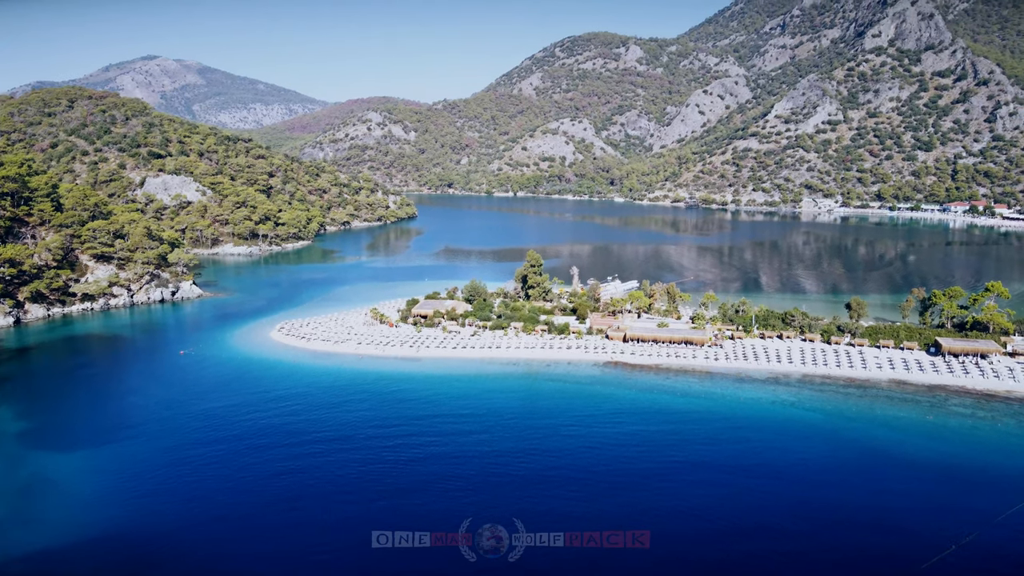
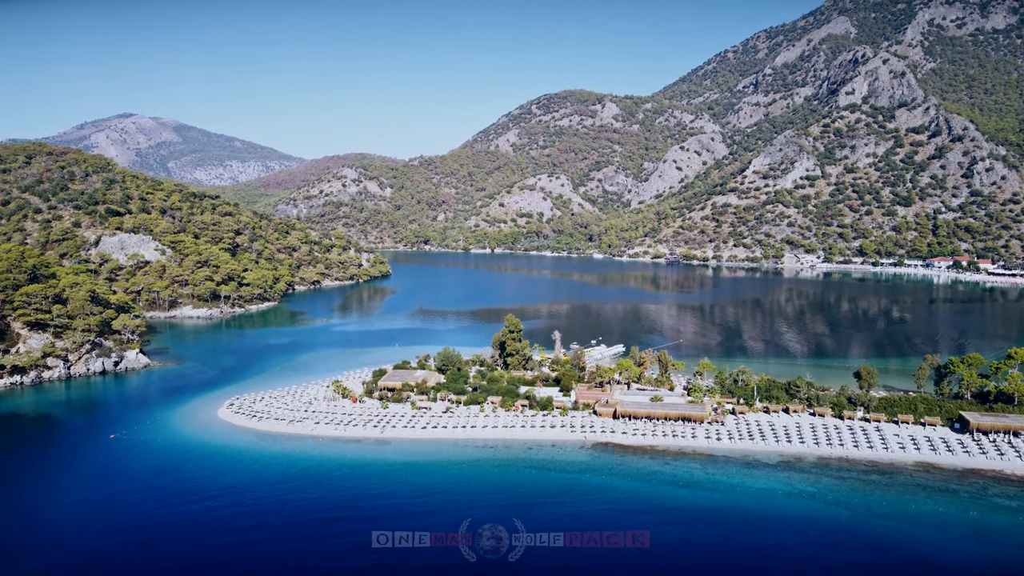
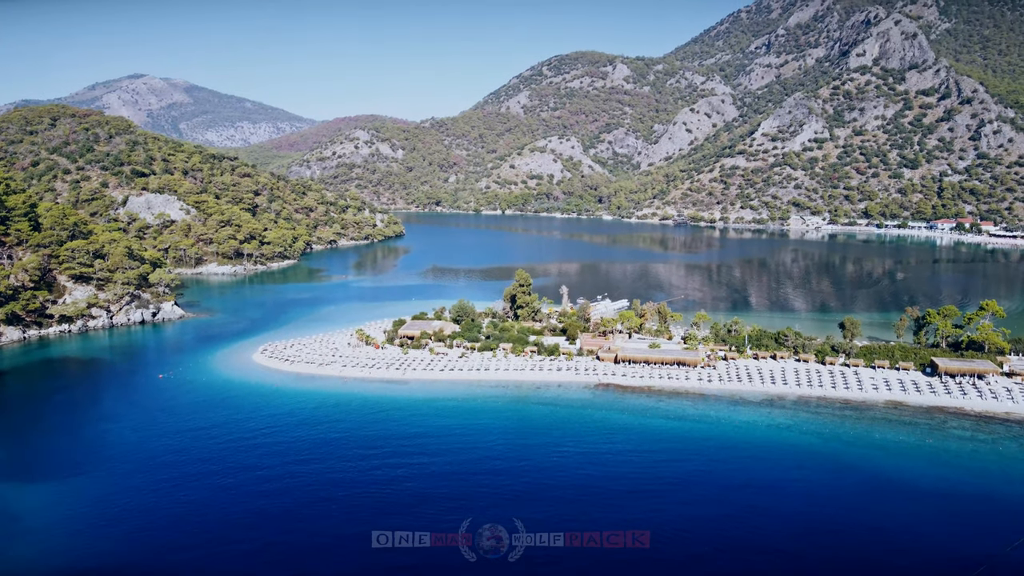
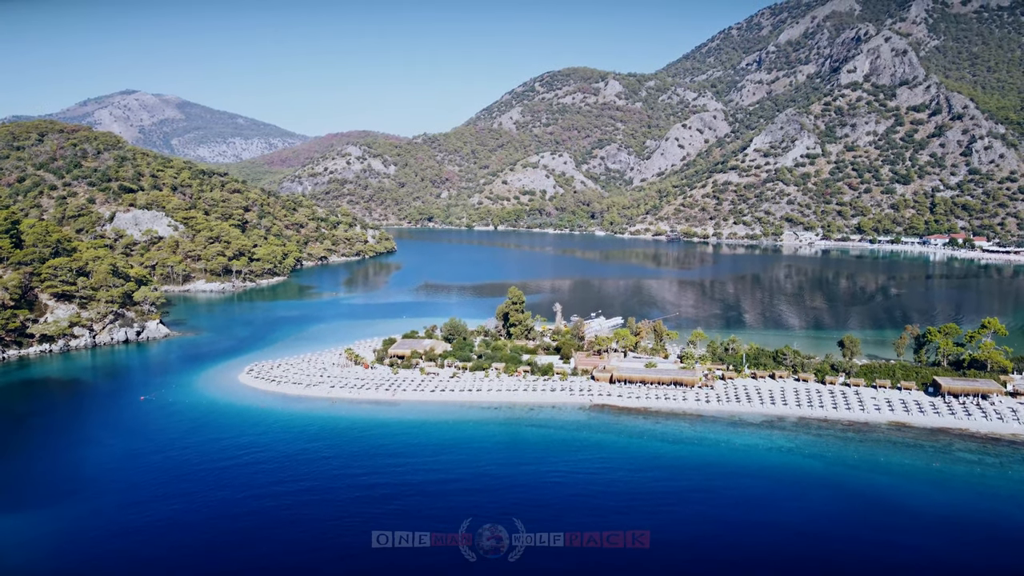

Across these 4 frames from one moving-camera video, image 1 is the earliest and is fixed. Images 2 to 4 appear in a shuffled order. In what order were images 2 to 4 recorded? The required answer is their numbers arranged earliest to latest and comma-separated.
3, 4, 2
